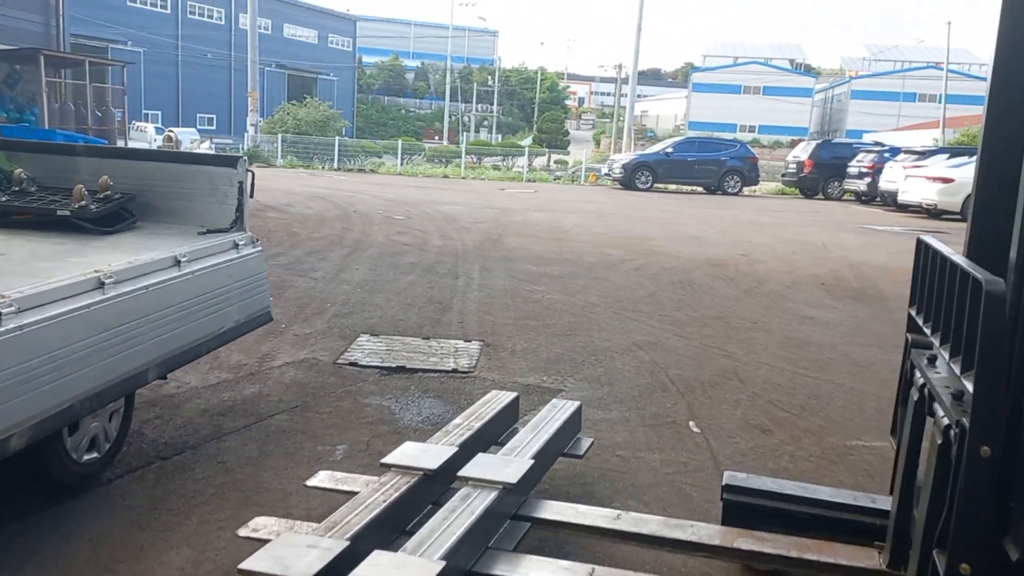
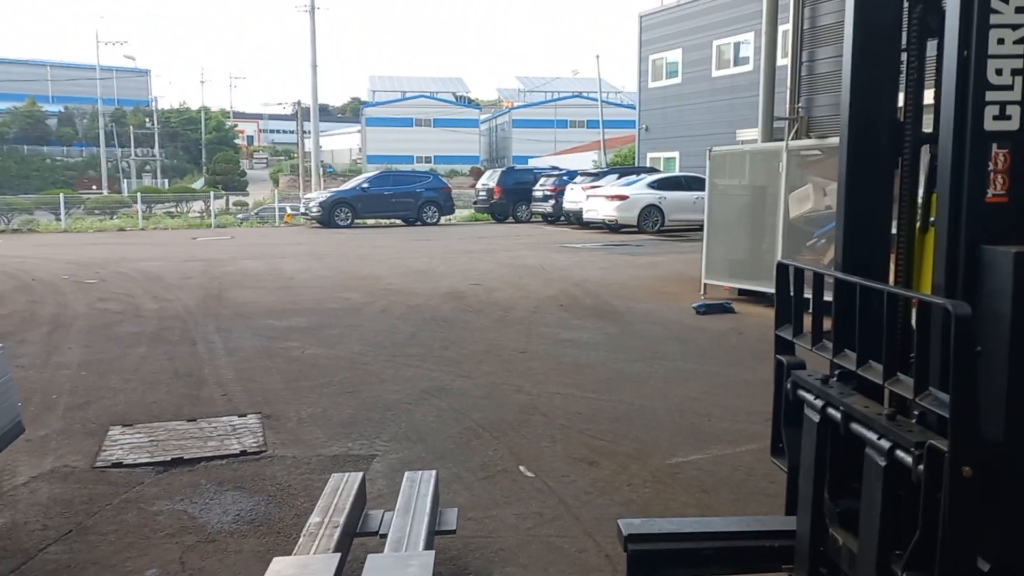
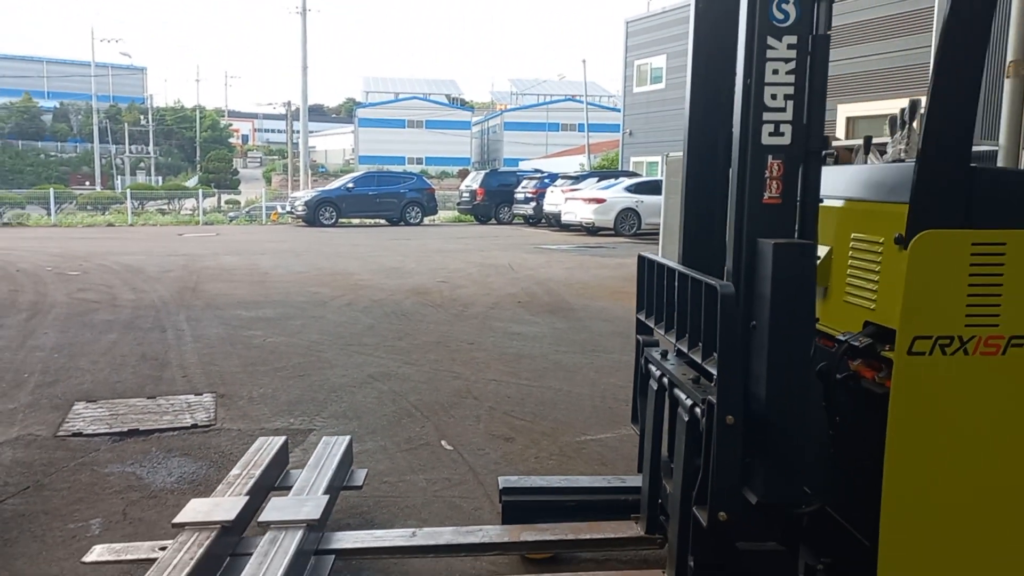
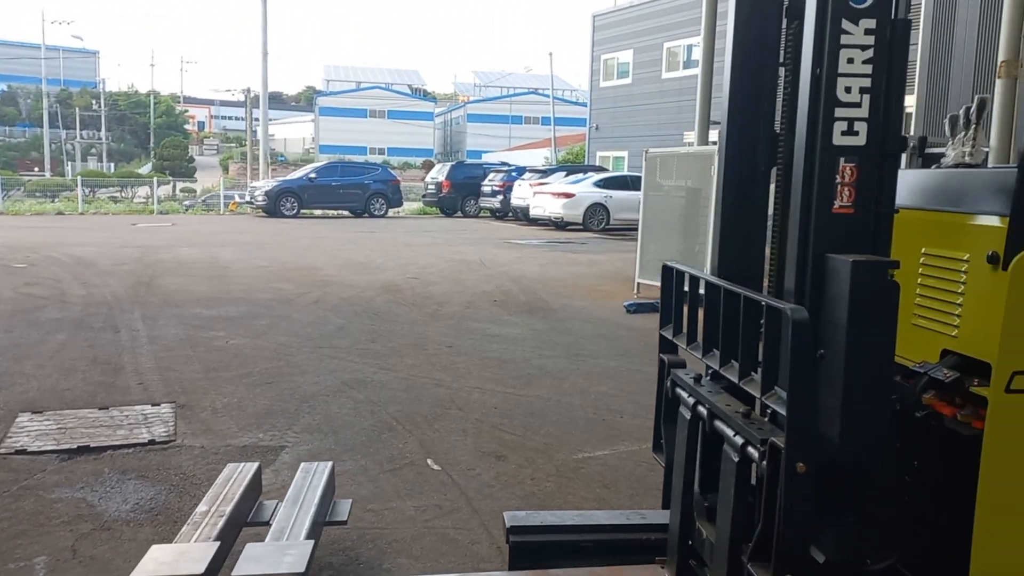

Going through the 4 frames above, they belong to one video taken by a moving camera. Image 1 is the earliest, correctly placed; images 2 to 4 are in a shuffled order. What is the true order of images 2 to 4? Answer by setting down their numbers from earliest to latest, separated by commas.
2, 4, 3
